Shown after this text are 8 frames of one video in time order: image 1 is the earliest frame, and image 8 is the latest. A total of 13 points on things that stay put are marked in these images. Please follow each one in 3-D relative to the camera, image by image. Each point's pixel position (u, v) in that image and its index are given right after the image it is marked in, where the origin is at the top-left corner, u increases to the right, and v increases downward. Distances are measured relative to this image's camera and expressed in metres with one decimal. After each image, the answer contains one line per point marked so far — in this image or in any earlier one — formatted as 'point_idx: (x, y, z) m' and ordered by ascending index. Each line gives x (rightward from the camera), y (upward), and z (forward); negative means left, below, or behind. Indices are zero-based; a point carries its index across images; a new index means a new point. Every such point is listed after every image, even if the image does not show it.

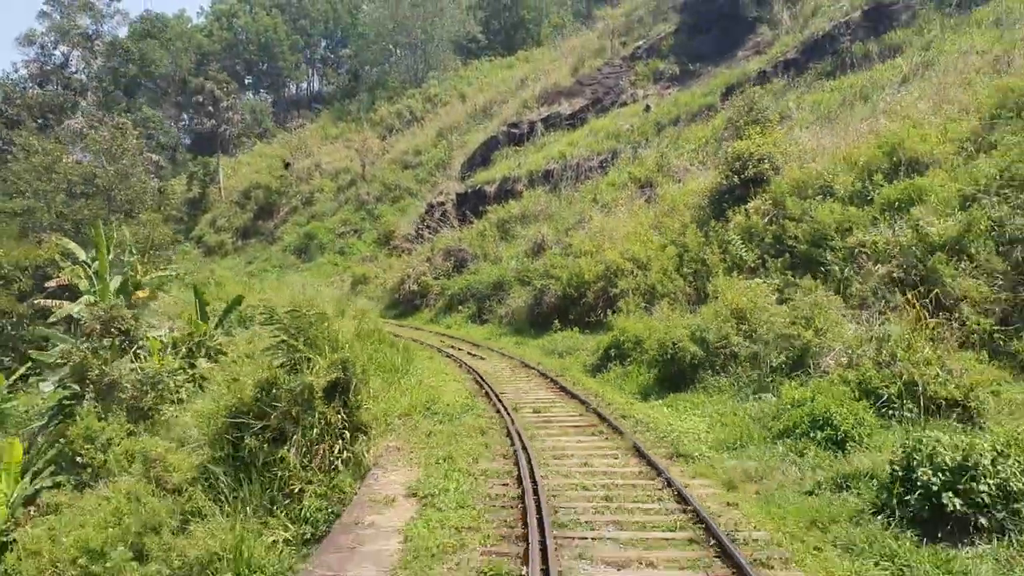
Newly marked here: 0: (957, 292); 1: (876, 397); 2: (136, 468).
0: (+4.8, 0.0, +10.4) m
1: (+3.0, -0.9, +8.3) m
2: (-4.6, -2.2, +12.0) m
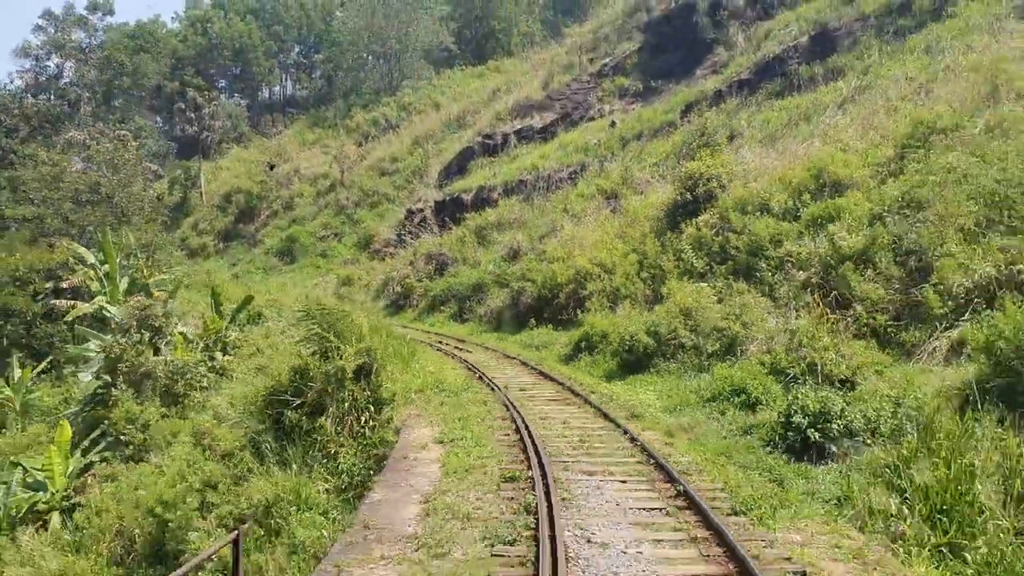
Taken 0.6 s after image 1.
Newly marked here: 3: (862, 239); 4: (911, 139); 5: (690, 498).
0: (+4.6, 0.0, +12.9) m
1: (+3.0, -0.9, +10.7) m
2: (-4.8, -2.2, +14.2) m
3: (+5.0, +0.7, +14.0) m
4: (+7.1, +2.6, +17.3) m
5: (+1.2, -1.4, +6.5) m
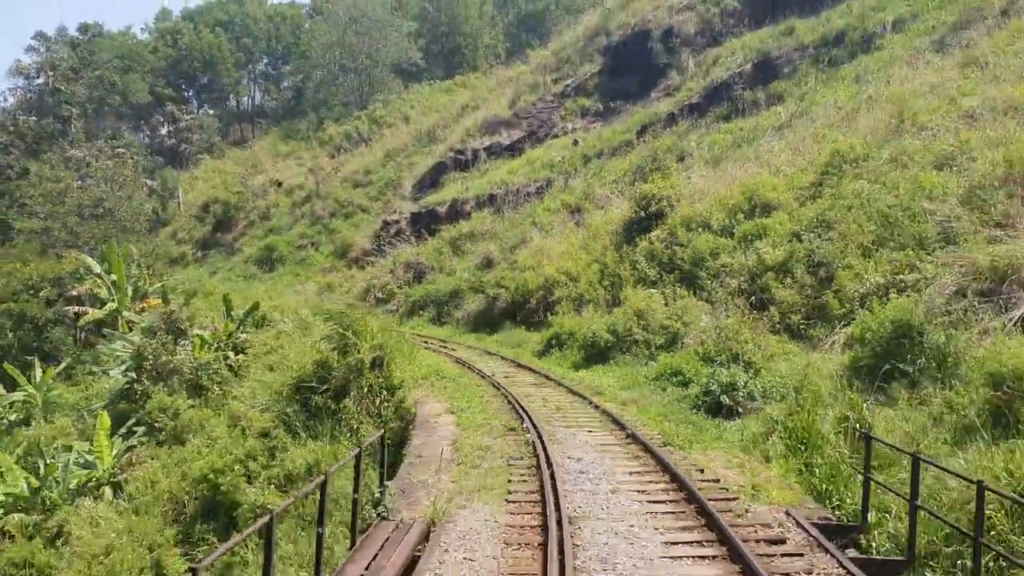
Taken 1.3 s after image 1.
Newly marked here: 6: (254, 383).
0: (+4.4, -0.1, +15.9) m
1: (+2.8, -1.0, +13.6) m
2: (-5.1, -2.3, +16.8) m
3: (+4.7, +0.6, +17.0) m
4: (+6.7, +2.5, +20.4) m
5: (+1.2, -1.4, +9.4) m
6: (-4.9, -1.8, +18.2) m
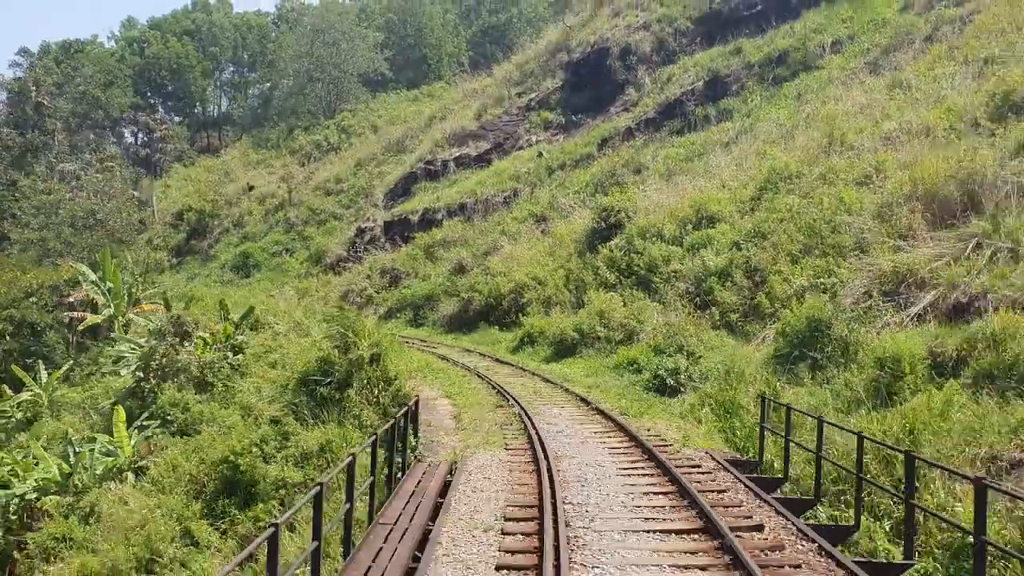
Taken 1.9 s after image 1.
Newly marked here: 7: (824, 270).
0: (+3.9, -0.2, +18.4) m
1: (+2.5, -1.0, +16.1) m
2: (-5.5, -2.5, +18.9) m
3: (+4.3, +0.6, +19.5) m
4: (+6.1, +2.5, +23.0) m
5: (+1.1, -1.5, +11.8) m
6: (-5.4, -1.9, +20.3) m
7: (+5.5, +0.3, +17.0) m
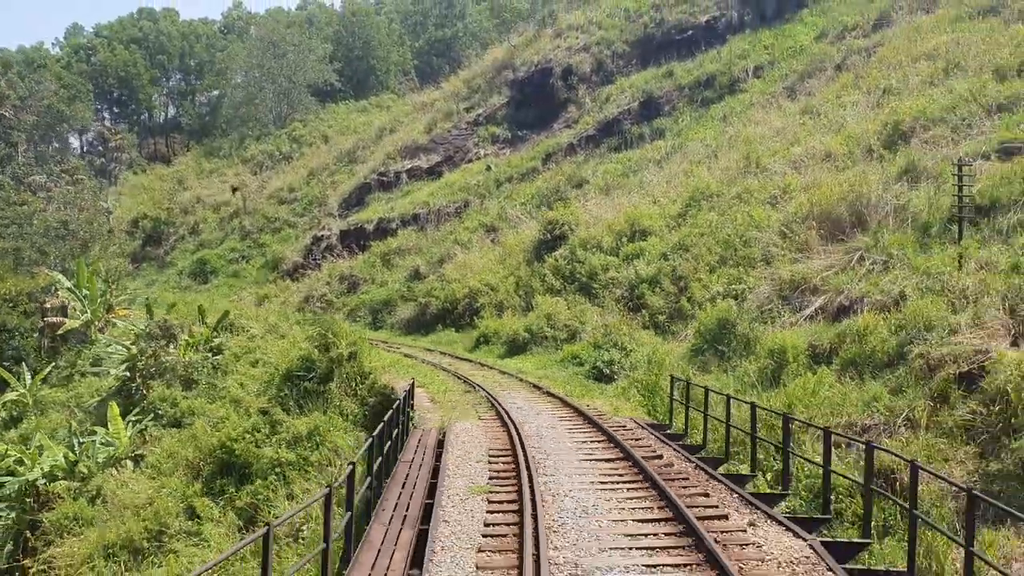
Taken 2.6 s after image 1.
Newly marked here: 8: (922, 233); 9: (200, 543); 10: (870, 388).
0: (+3.0, -0.3, +21.3) m
1: (+1.7, -1.1, +18.9) m
2: (-6.4, -2.6, +21.3) m
3: (+3.3, +0.4, +22.5) m
4: (+4.9, +2.4, +26.0) m
5: (+0.5, -1.6, +14.5) m
6: (-6.4, -2.1, +22.7) m
7: (+4.7, +0.2, +20.0) m
8: (+7.5, +1.0, +17.6) m
9: (-5.3, -4.2, +15.7) m
10: (+4.8, -1.3, +13.0) m
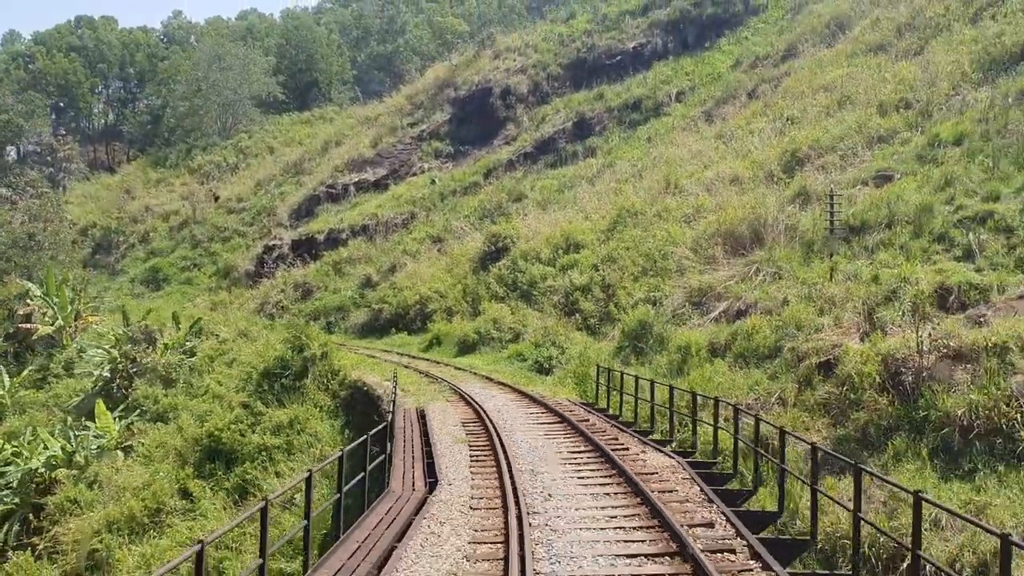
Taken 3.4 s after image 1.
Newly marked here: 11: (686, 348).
0: (+1.8, -0.5, +24.6) m
1: (+0.6, -1.3, +22.1) m
2: (-7.6, -2.8, +23.9) m
3: (+1.9, +0.3, +25.8) m
4: (+3.3, +2.2, +29.4) m
5: (-0.2, -1.7, +17.6) m
6: (-7.7, -2.3, +25.3) m
7: (+3.5, +0.1, +23.4) m
8: (+6.5, +0.9, +21.2) m
9: (-6.1, -4.4, +18.4) m
10: (+4.1, -1.5, +16.4) m
11: (+3.4, -1.2, +18.7) m
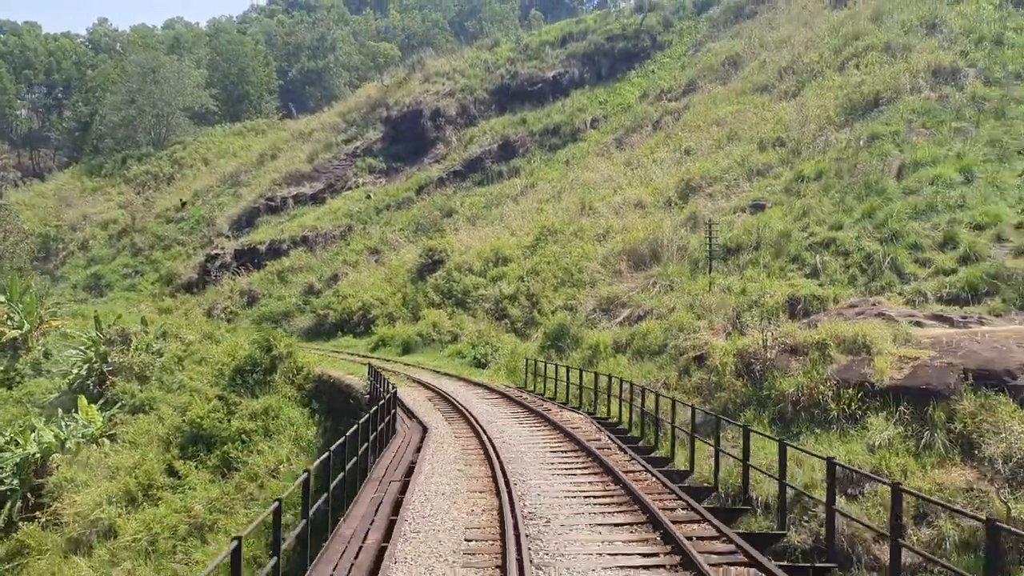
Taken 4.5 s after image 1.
0: (-0.1, -0.7, +28.9) m
1: (-1.0, -1.6, +26.3) m
2: (-9.4, -3.0, +27.4) m
3: (0.0, 0.0, +30.1) m
4: (+1.0, +1.9, +33.8) m
5: (-1.5, -1.9, +21.8) m
6: (-9.6, -2.5, +28.8) m
7: (+1.7, -0.2, +27.8) m
8: (+4.9, +0.6, +25.9) m
9: (-7.4, -4.6, +22.0) m
10: (+2.9, -1.7, +20.9) m
11: (+2.0, -1.4, +23.1) m
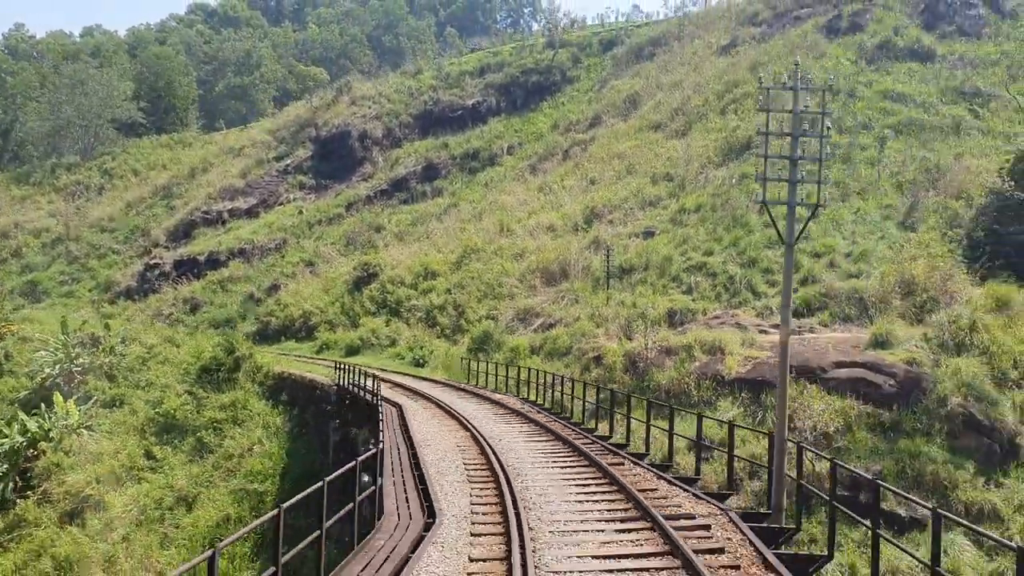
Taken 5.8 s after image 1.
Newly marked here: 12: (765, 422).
0: (-2.6, -1.2, +33.7) m
1: (-3.3, -1.9, +31.0) m
2: (-11.7, -3.4, +31.3) m
3: (-2.6, -0.4, +34.9) m
4: (-1.9, +1.4, +38.7) m
5: (-3.3, -2.3, +26.5) m
6: (-12.0, -2.9, +32.7) m
7: (-0.7, -0.6, +32.8) m
8: (+2.7, +0.2, +31.2) m
9: (-9.3, -4.9, +26.2) m
10: (+1.2, -2.1, +26.0) m
11: (+0.1, -1.8, +28.1) m
12: (+5.2, -2.8, +20.0) m
